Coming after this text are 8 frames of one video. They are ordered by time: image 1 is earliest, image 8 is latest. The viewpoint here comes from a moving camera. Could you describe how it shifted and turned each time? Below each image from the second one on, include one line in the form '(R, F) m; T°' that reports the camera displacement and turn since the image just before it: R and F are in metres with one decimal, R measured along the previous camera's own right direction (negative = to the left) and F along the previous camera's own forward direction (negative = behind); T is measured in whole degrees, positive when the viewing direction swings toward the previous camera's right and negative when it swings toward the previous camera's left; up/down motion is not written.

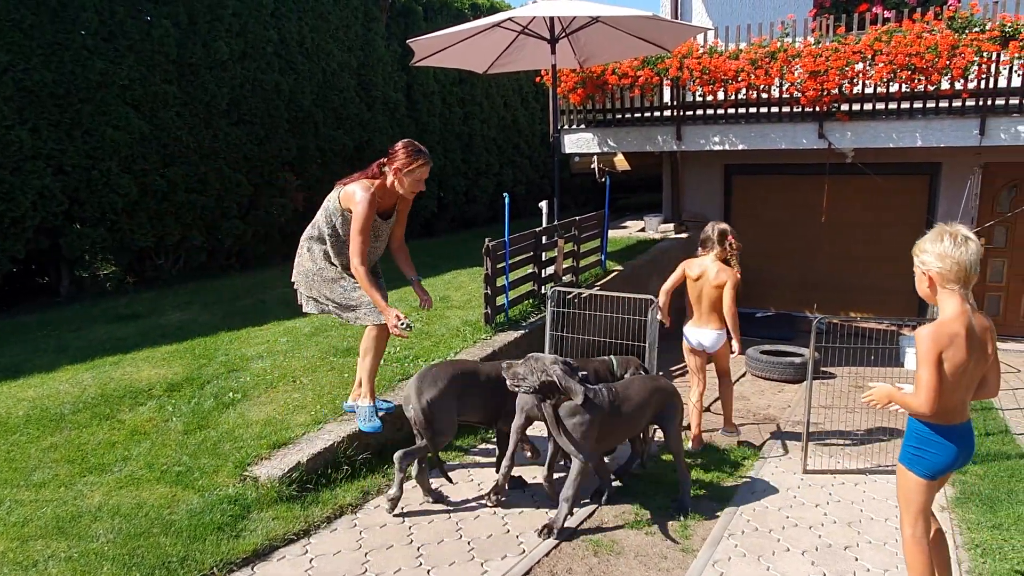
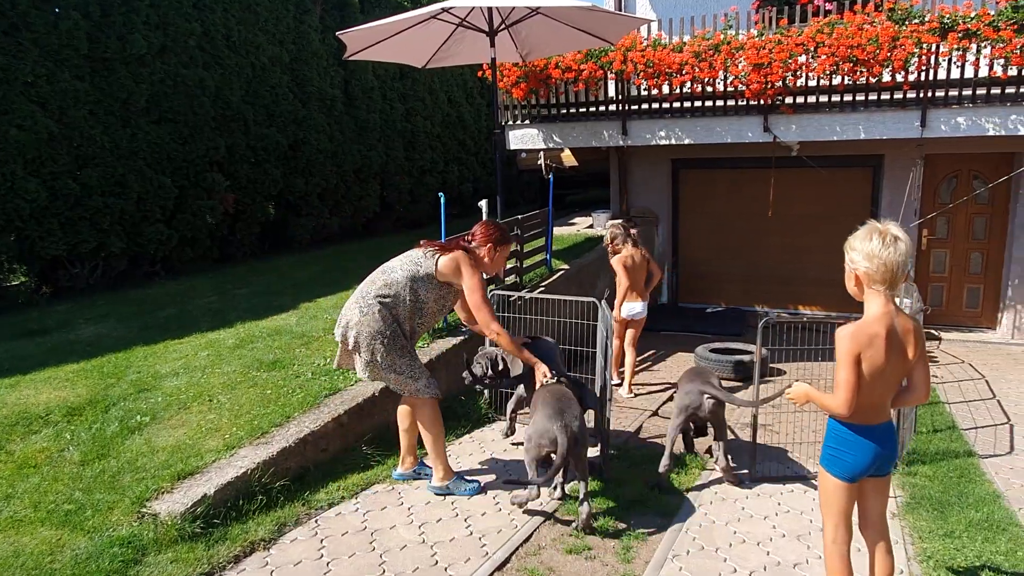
(+0.2, +0.3) m; +3°
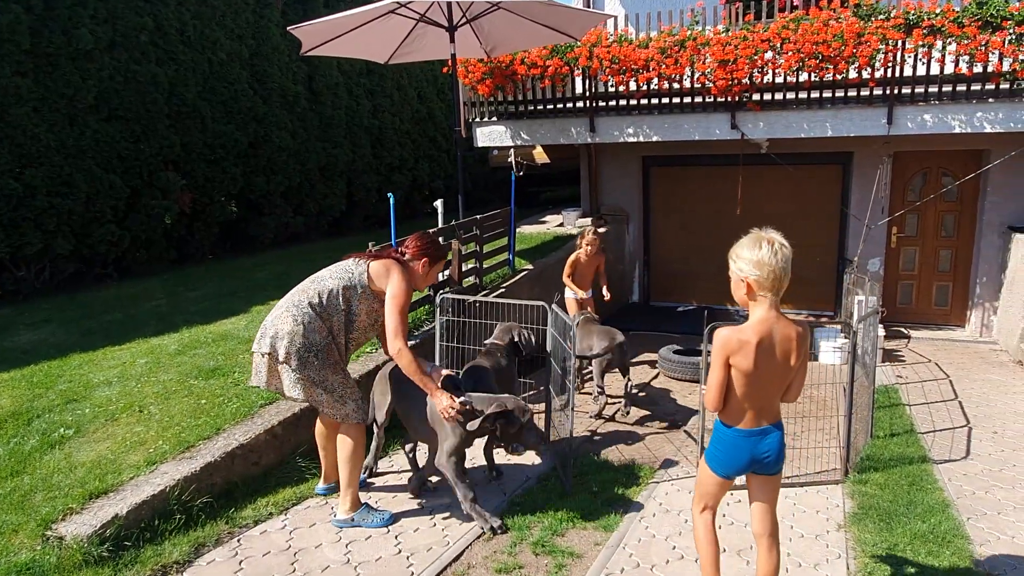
(+0.3, +0.2) m; +1°
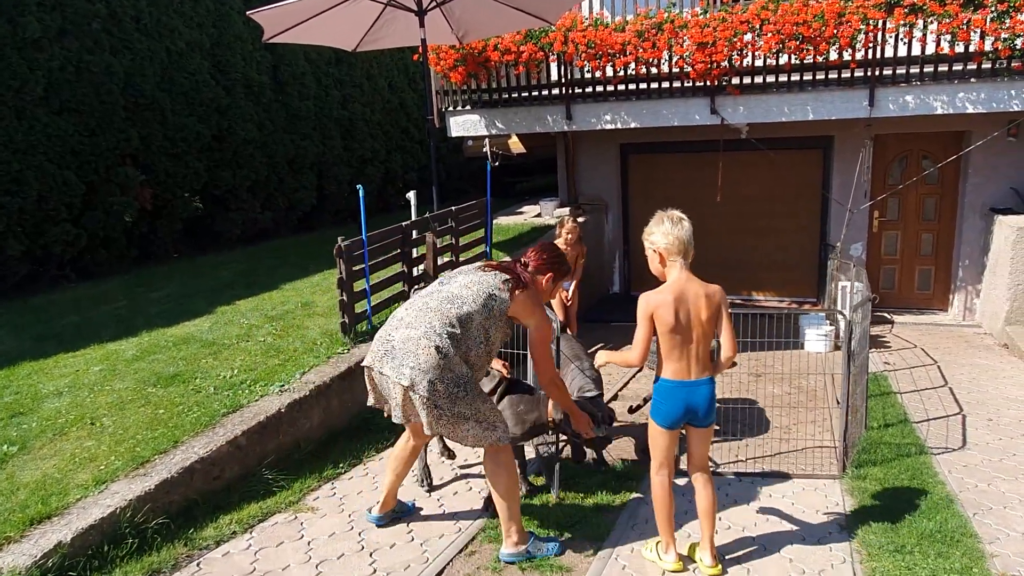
(0.0, +0.3) m; +2°
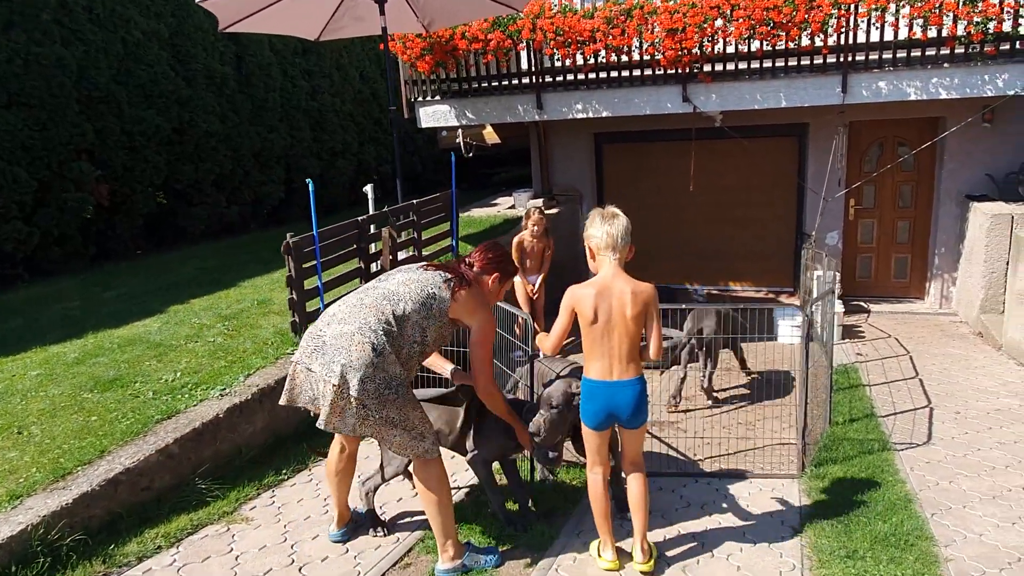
(+0.3, +0.2) m; +1°
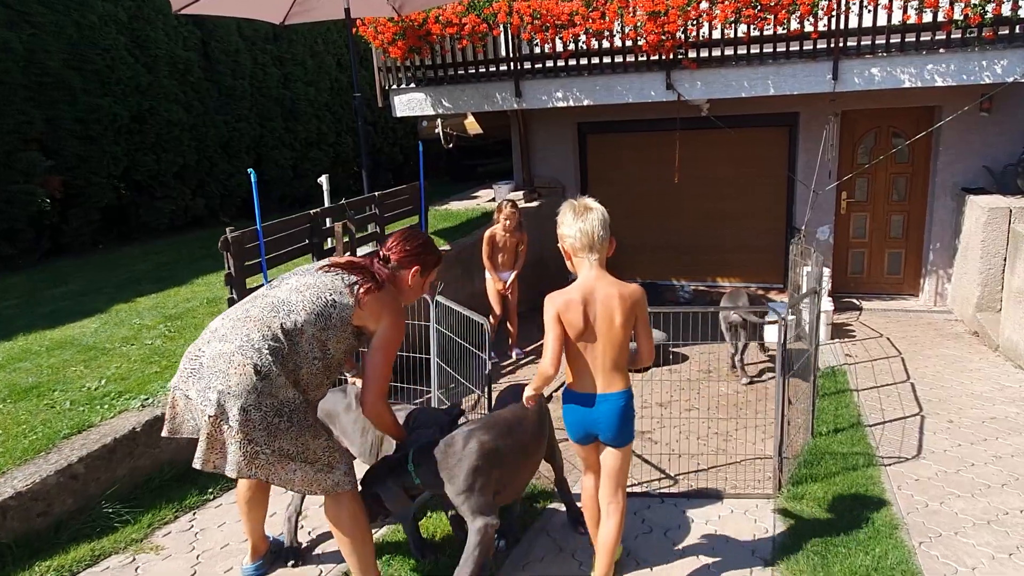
(+0.3, +0.4) m; 0°
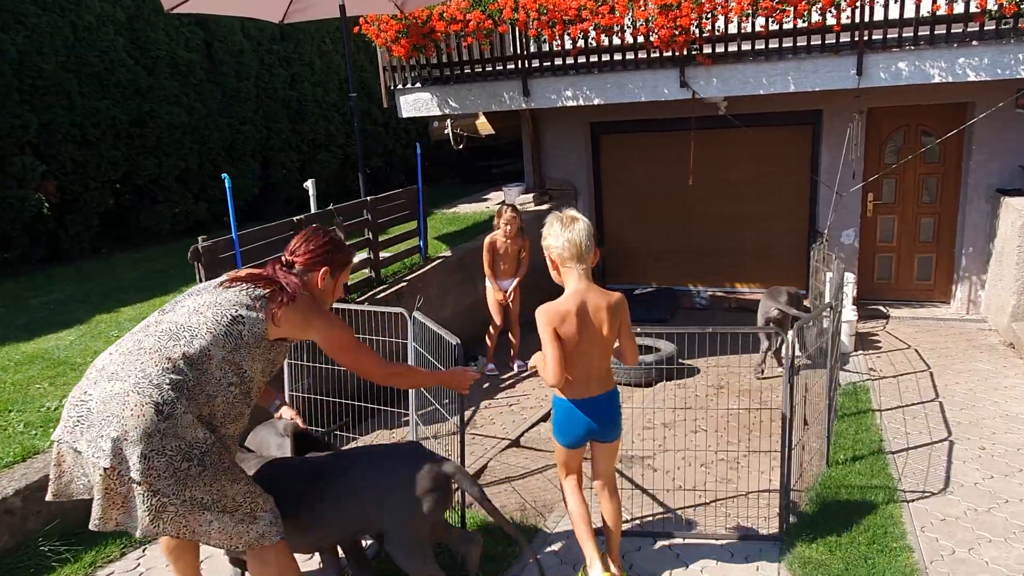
(+0.2, +0.4) m; -2°
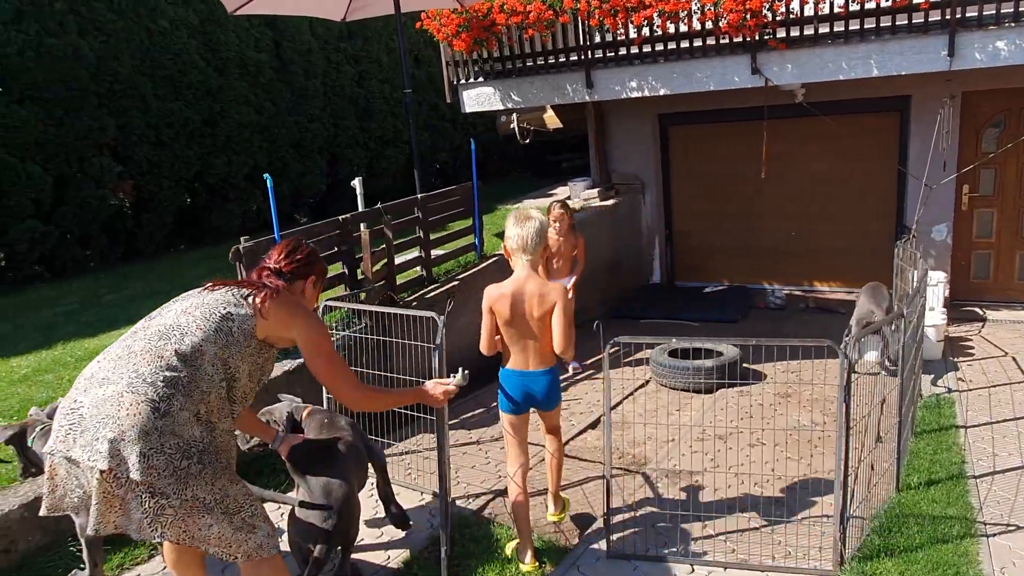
(+0.2, +0.2) m; -6°
